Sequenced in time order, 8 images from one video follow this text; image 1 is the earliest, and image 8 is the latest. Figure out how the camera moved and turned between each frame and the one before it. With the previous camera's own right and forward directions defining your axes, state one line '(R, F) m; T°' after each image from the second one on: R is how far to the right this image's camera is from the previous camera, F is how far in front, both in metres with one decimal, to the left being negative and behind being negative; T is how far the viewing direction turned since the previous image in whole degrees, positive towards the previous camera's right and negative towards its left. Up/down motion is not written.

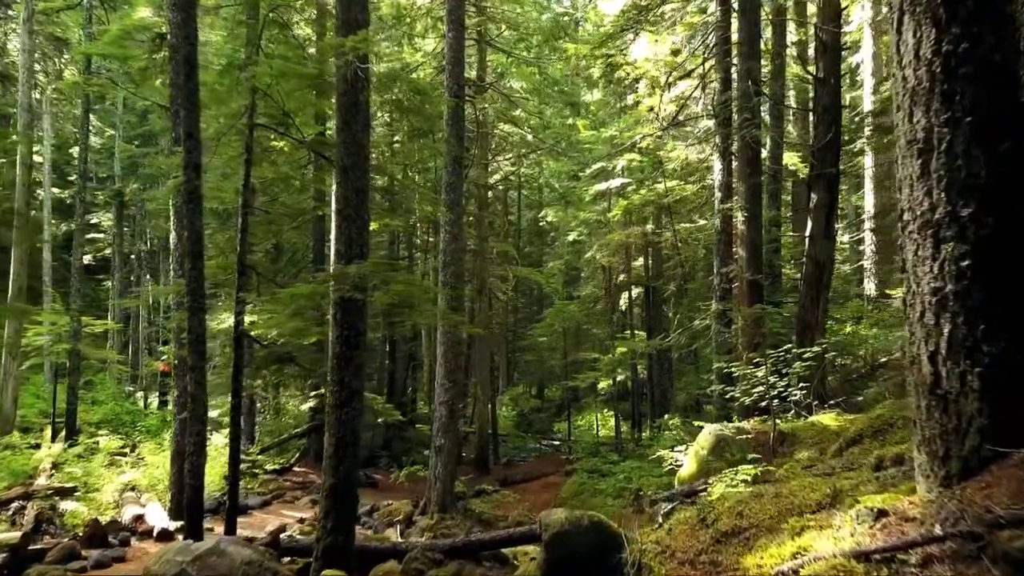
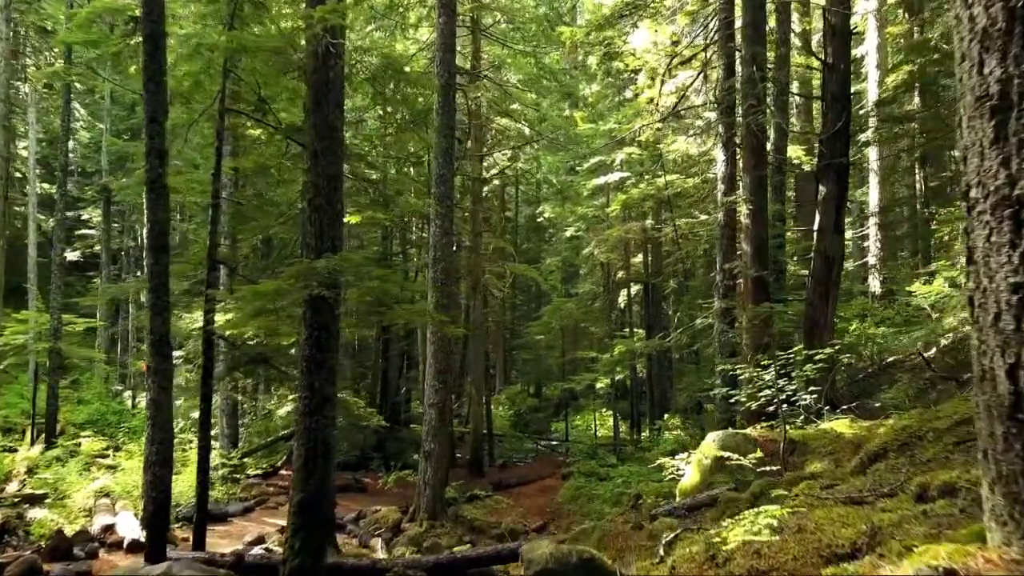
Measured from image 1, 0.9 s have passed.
(+0.1, +0.6) m; 0°
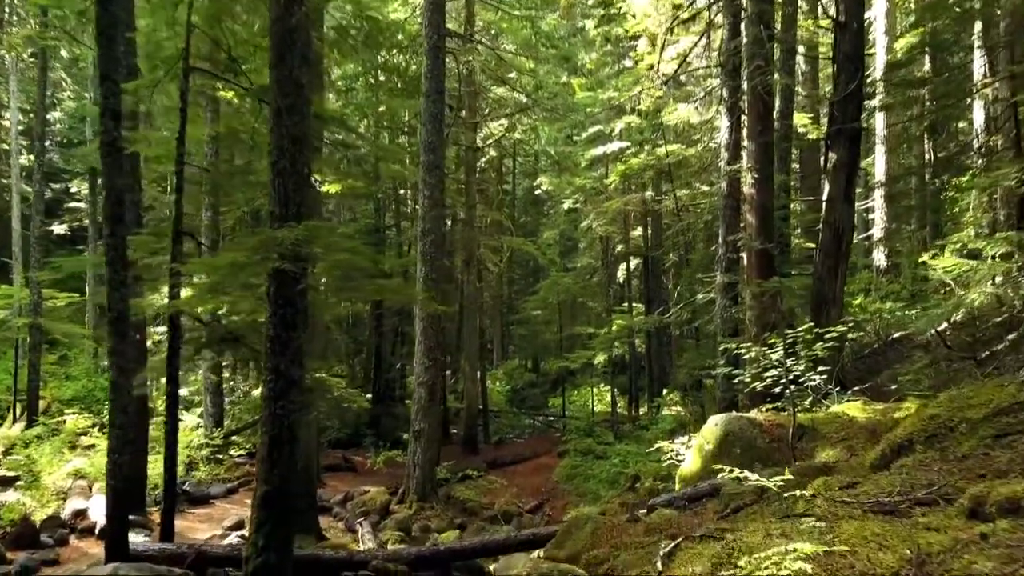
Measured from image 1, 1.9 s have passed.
(+0.1, +0.6) m; 0°
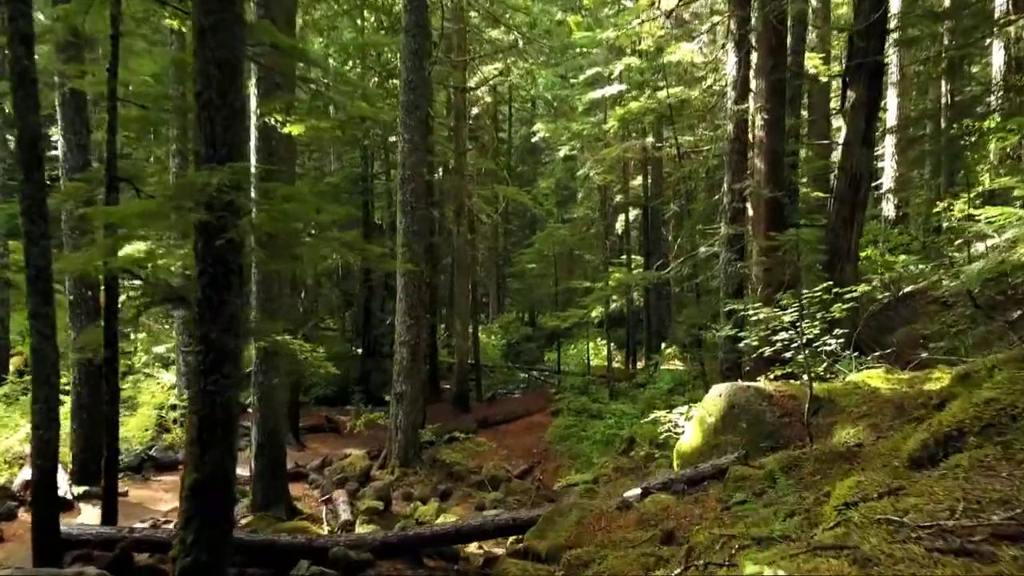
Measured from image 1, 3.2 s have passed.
(+0.2, +0.9) m; 0°
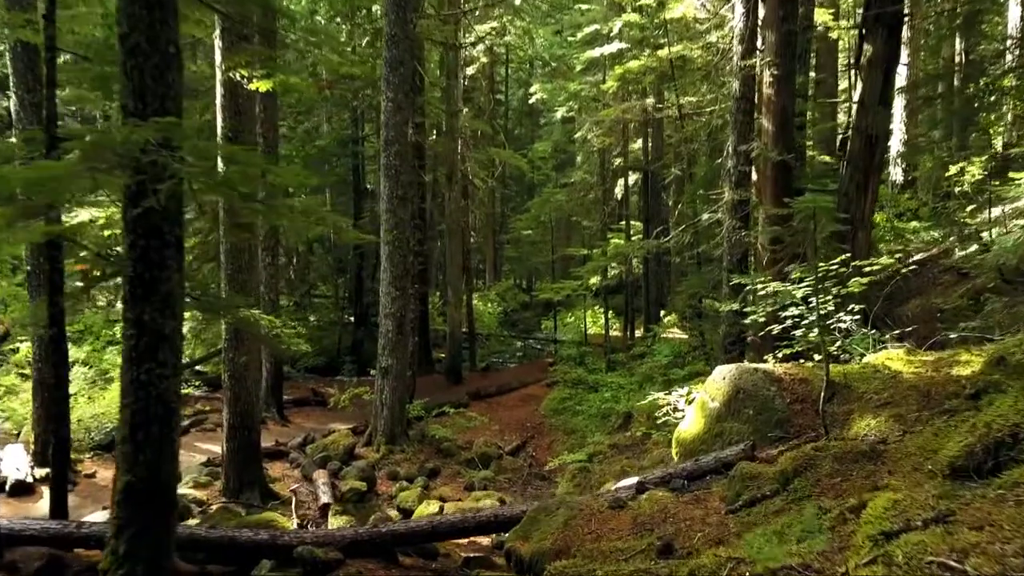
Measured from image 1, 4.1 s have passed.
(+0.1, +0.6) m; 0°
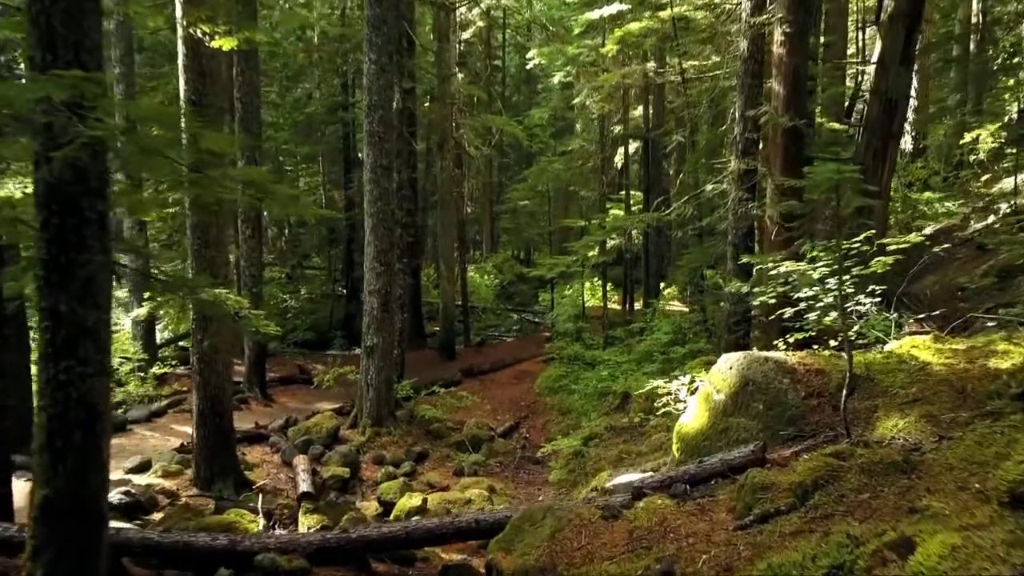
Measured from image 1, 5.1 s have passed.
(+0.1, +0.6) m; 0°
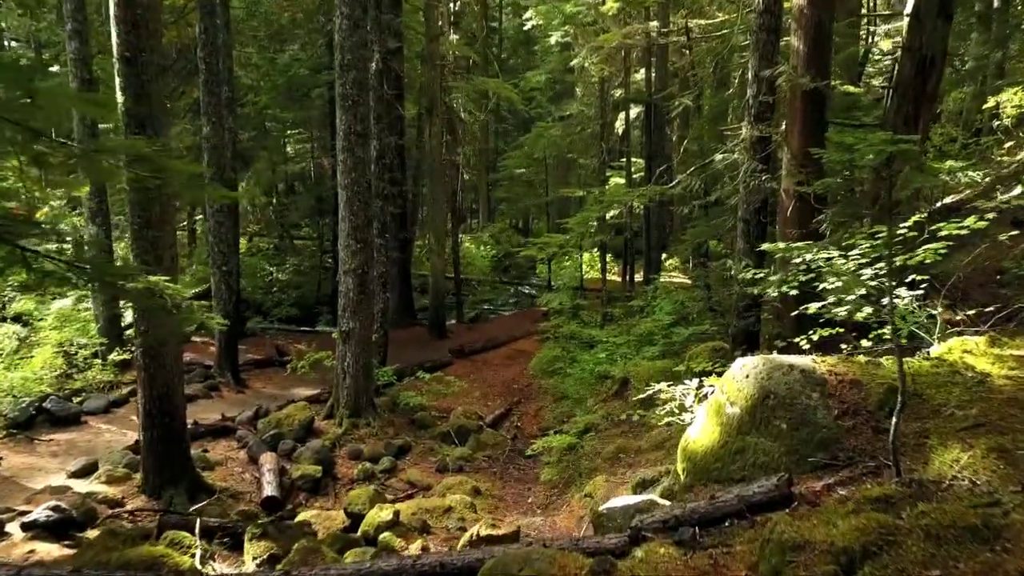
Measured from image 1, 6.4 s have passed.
(+0.2, +0.9) m; 0°
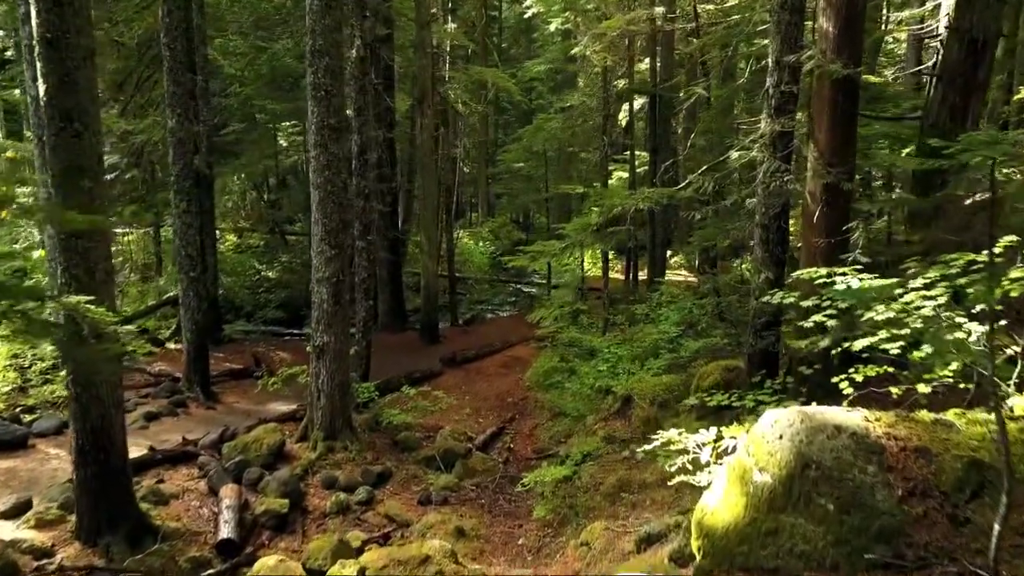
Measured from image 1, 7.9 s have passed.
(+0.1, +0.9) m; 0°
